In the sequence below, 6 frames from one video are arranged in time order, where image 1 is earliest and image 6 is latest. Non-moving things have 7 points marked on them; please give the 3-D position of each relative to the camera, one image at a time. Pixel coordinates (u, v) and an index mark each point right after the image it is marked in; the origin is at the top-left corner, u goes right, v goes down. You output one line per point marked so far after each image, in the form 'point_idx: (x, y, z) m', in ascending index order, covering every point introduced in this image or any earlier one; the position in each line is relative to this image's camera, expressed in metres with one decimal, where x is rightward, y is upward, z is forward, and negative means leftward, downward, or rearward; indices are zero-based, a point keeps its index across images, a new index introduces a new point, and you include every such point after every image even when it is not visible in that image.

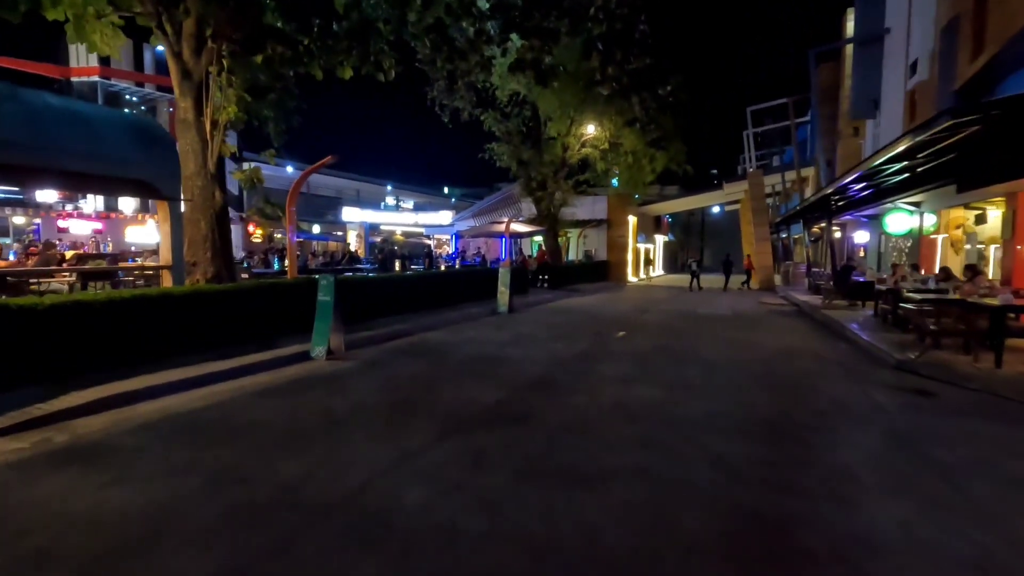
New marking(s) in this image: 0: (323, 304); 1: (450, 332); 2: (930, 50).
0: (-4.1, -0.3, +11.4) m
1: (-1.7, -1.2, +14.8) m
2: (+12.2, +7.0, +15.6) m
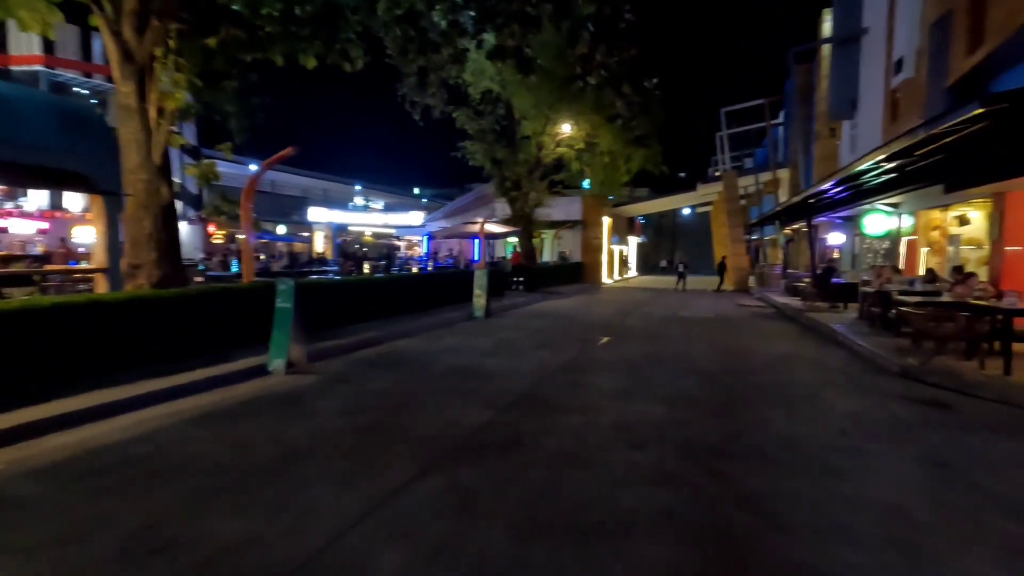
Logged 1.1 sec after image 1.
0: (-4.4, -0.5, +10.2) m
1: (-2.2, -1.3, +13.7) m
2: (+11.6, +6.9, +15.3) m
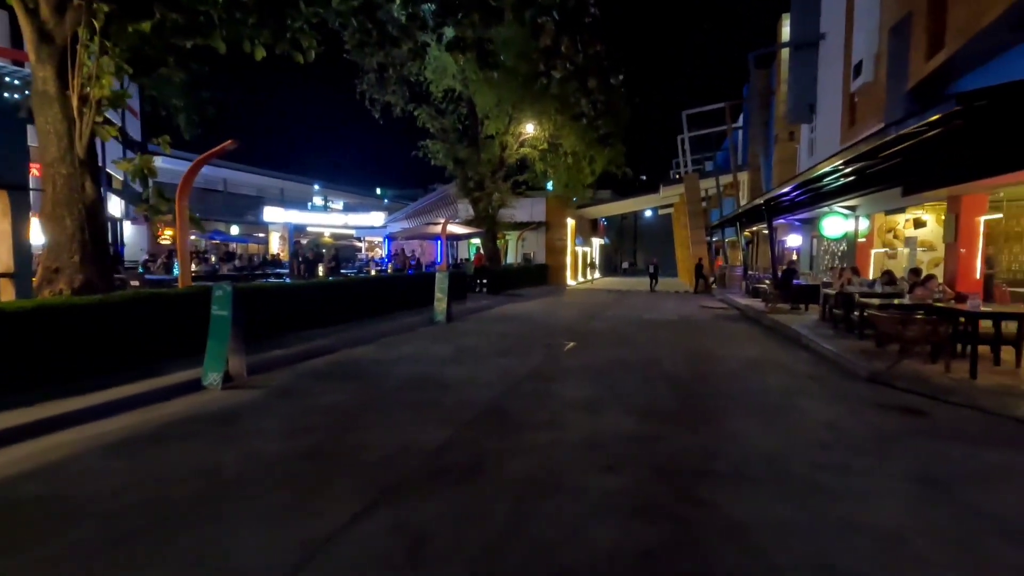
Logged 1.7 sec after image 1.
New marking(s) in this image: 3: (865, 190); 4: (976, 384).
0: (-5.1, -0.6, +9.2) m
1: (-3.2, -1.4, +12.9) m
2: (+10.5, +6.8, +15.4) m
3: (+12.1, +3.4, +18.3) m
4: (+7.9, -1.6, +9.1) m
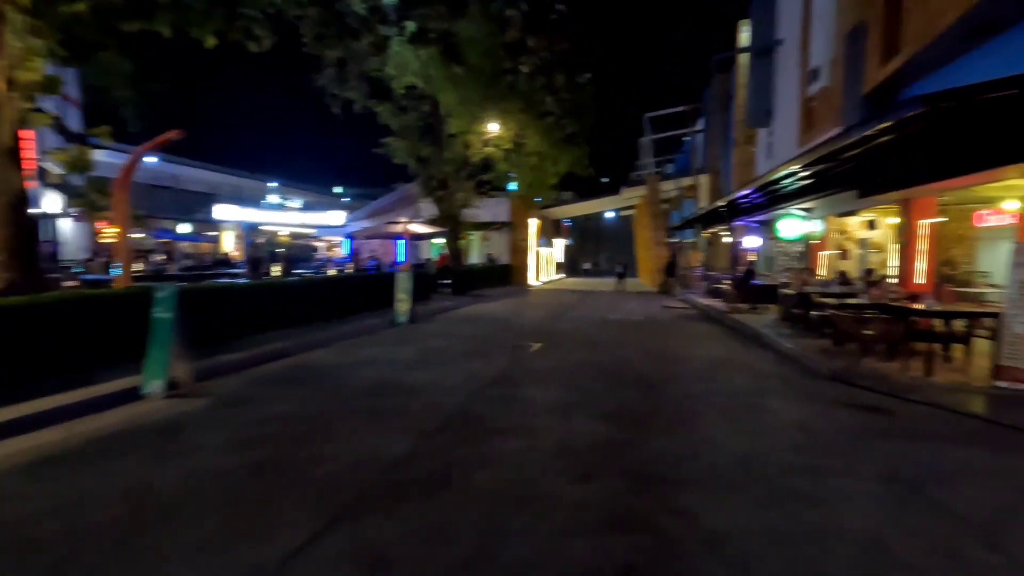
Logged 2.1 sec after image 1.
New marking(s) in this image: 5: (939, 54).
0: (-5.7, -0.6, +8.5) m
1: (-4.0, -1.5, +12.4) m
2: (+9.5, +6.8, +15.8) m
3: (+10.9, +3.4, +18.8) m
4: (+7.4, -1.6, +9.4) m
5: (+8.5, +4.7, +10.6) m
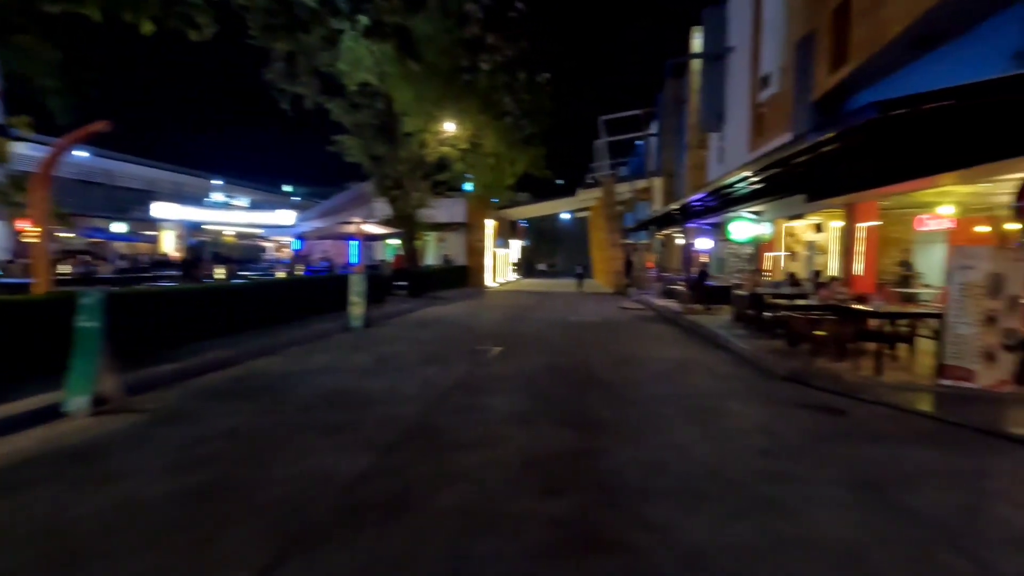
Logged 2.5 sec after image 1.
0: (-6.2, -0.6, +7.8) m
1: (-4.9, -1.5, +11.7) m
2: (+8.2, +6.8, +16.3) m
3: (+9.4, +3.3, +19.4) m
4: (+6.7, -1.7, +9.7) m
5: (+7.7, +4.6, +11.0) m
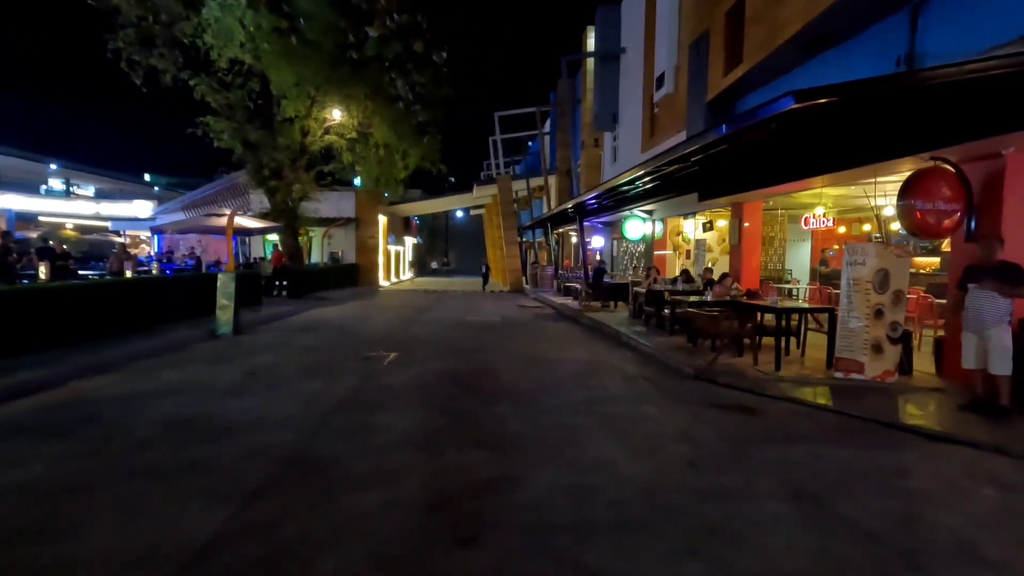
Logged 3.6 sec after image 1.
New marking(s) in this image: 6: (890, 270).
0: (-7.4, -0.7, +5.4) m
1: (-6.8, -1.6, +9.6) m
2: (+5.1, +6.9, +16.5) m
3: (+5.7, +3.5, +19.8) m
4: (+4.9, -1.6, +9.8) m
5: (+5.6, +4.7, +11.3) m
6: (+6.4, +0.3, +9.0) m
